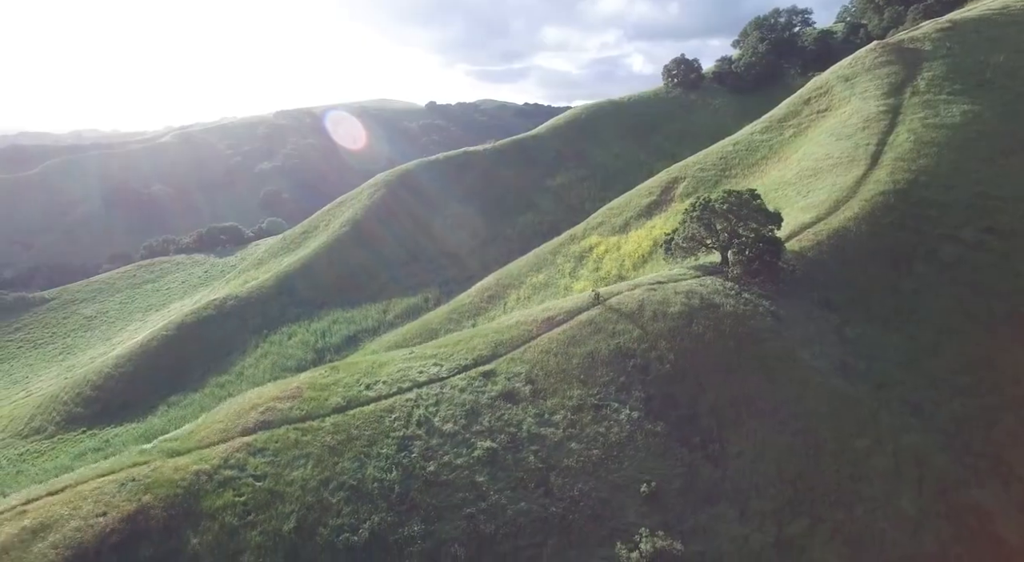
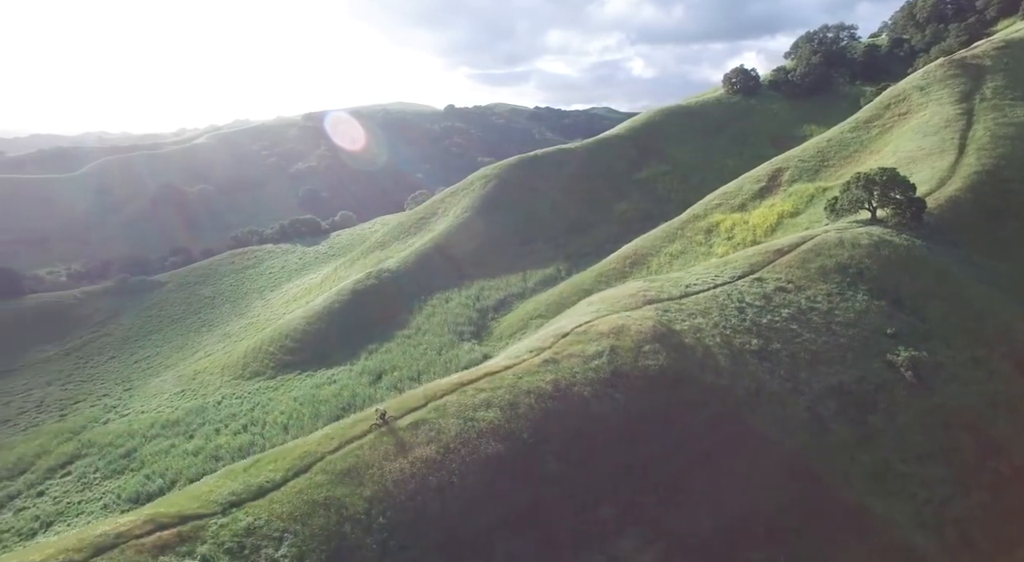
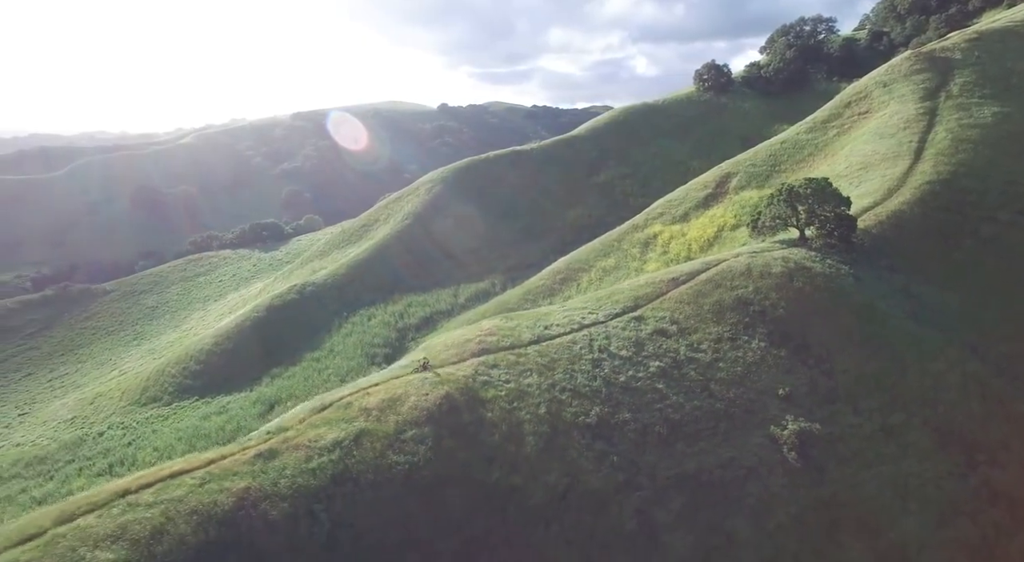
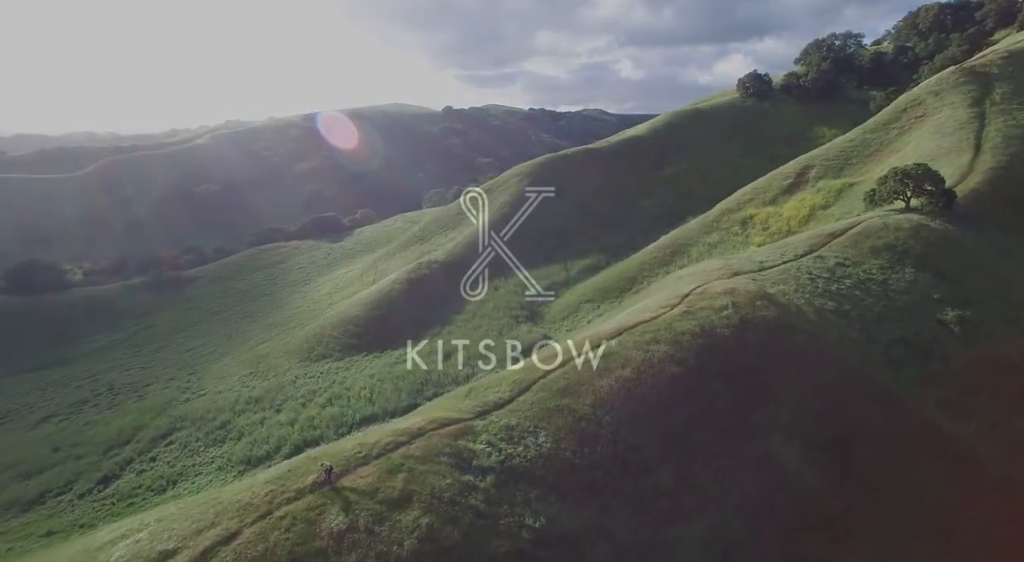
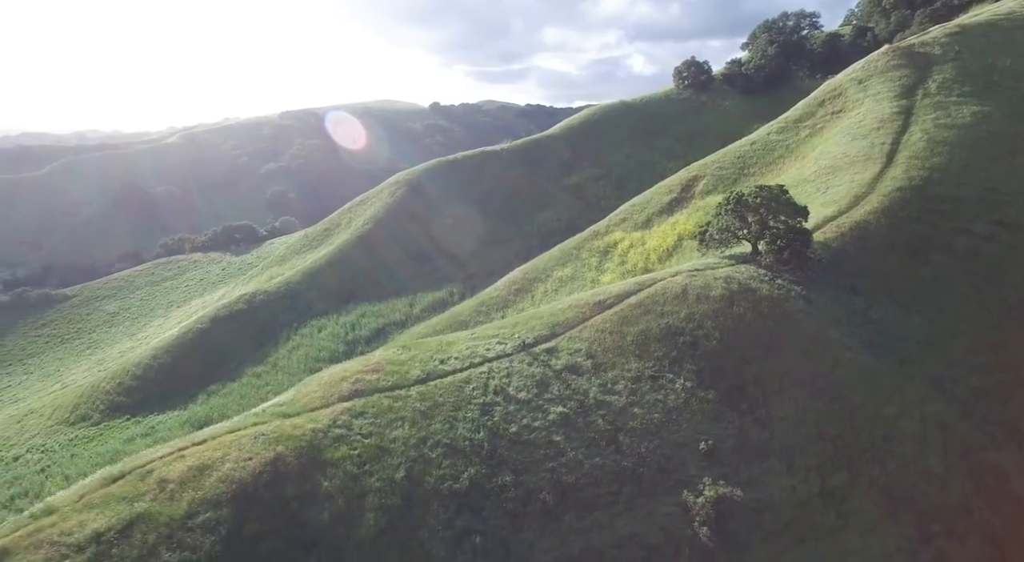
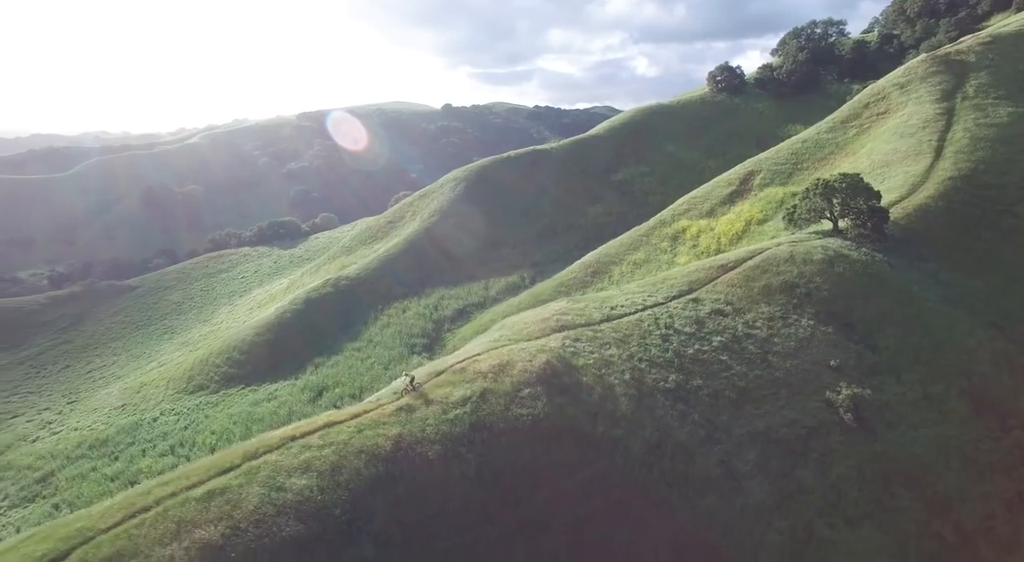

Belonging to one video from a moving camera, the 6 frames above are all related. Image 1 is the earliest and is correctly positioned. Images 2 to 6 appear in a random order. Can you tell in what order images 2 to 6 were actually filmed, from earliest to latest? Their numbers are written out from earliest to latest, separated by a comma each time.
5, 3, 6, 2, 4
